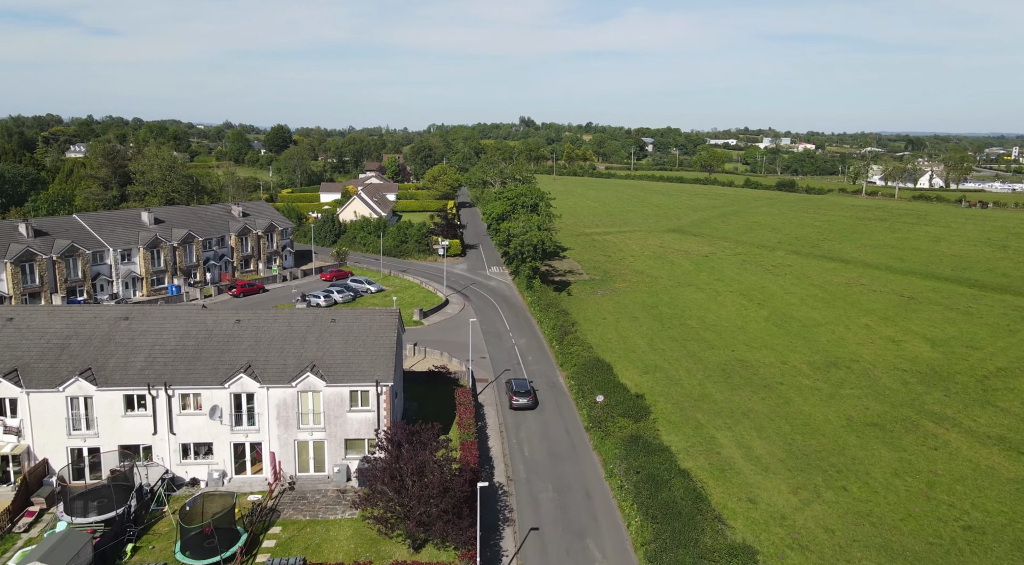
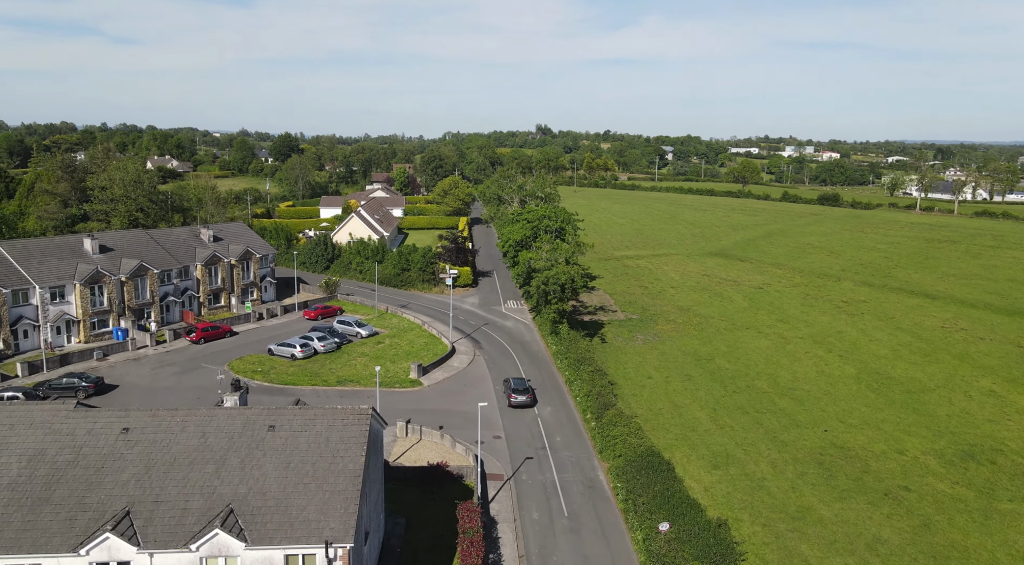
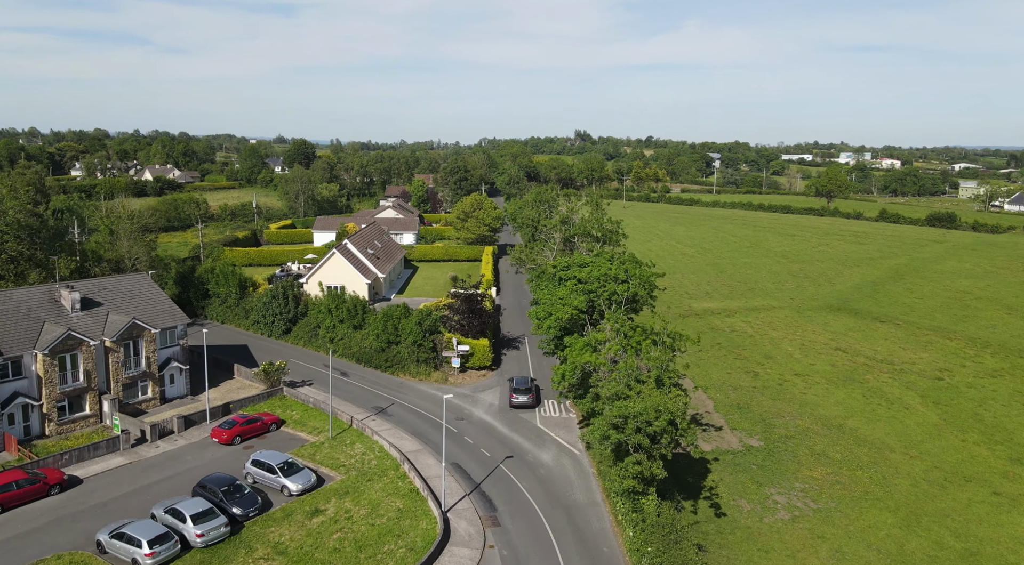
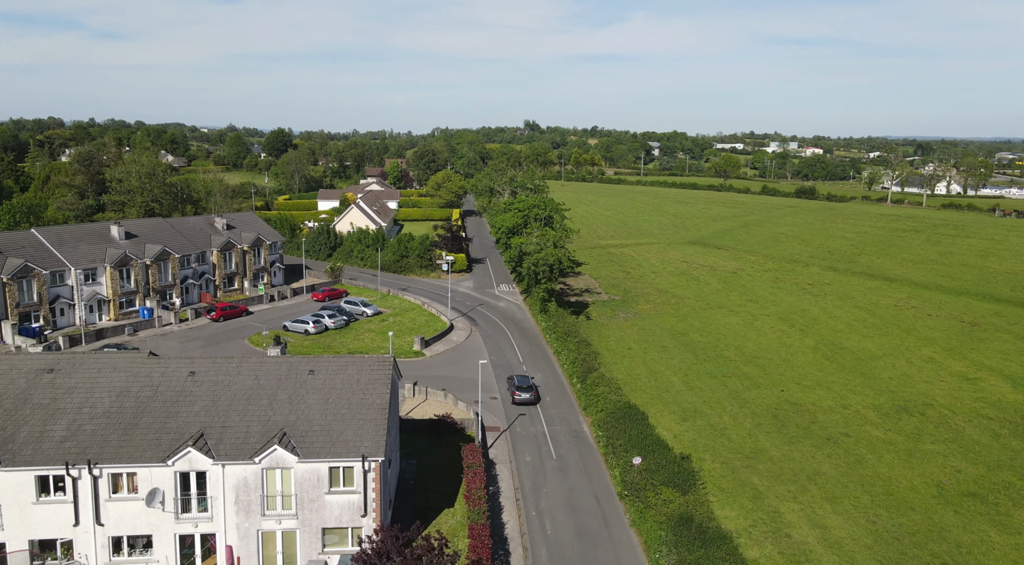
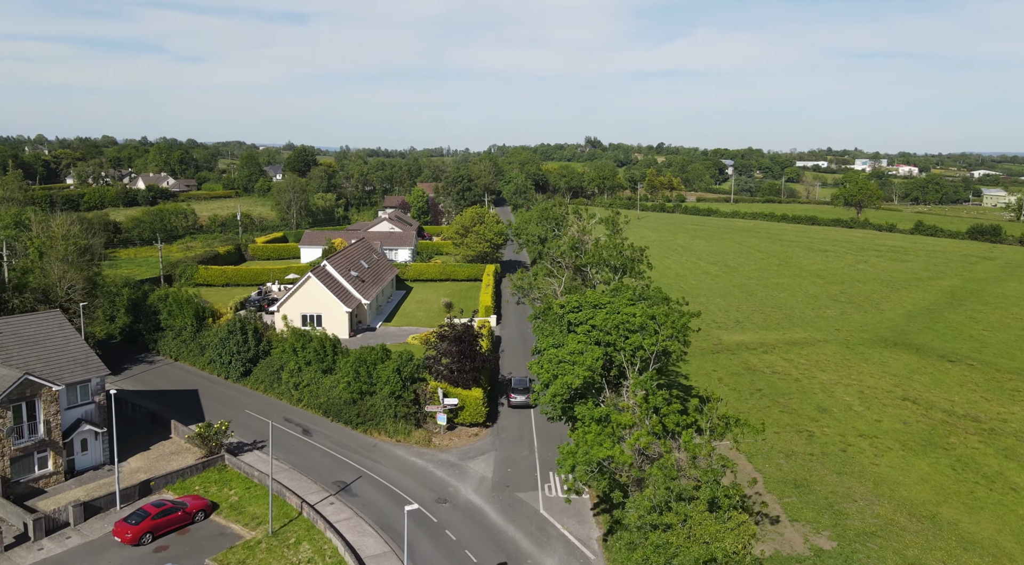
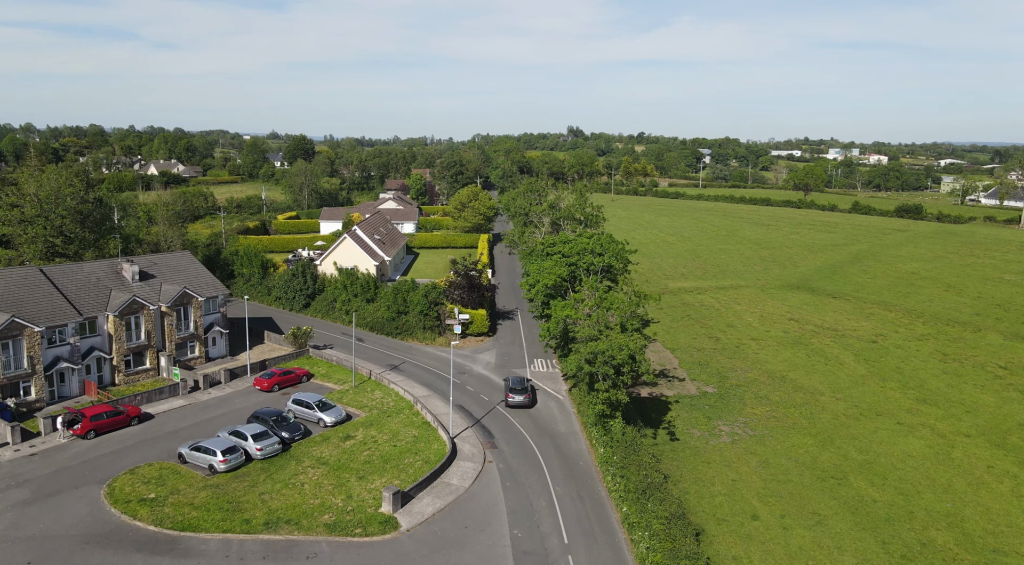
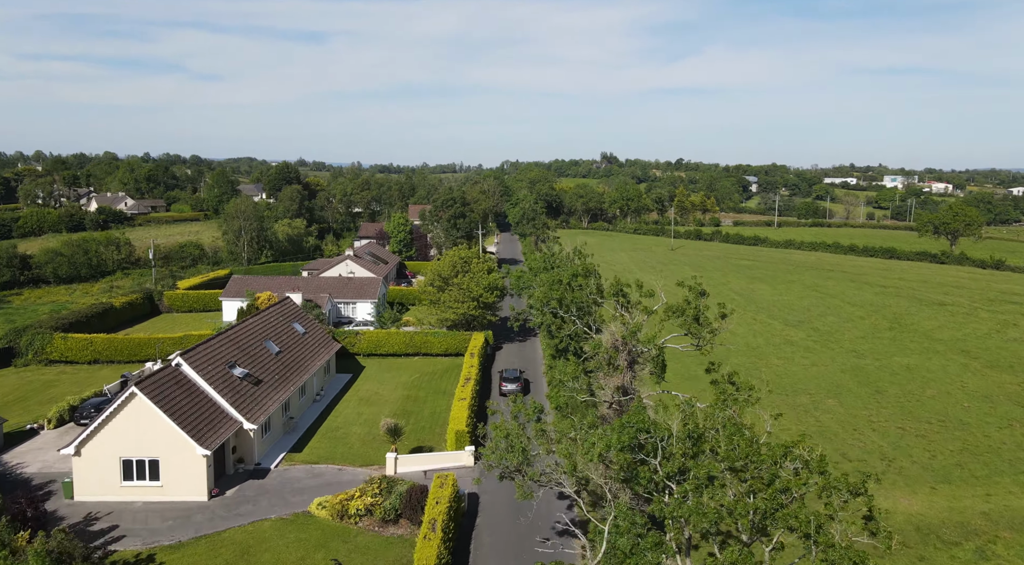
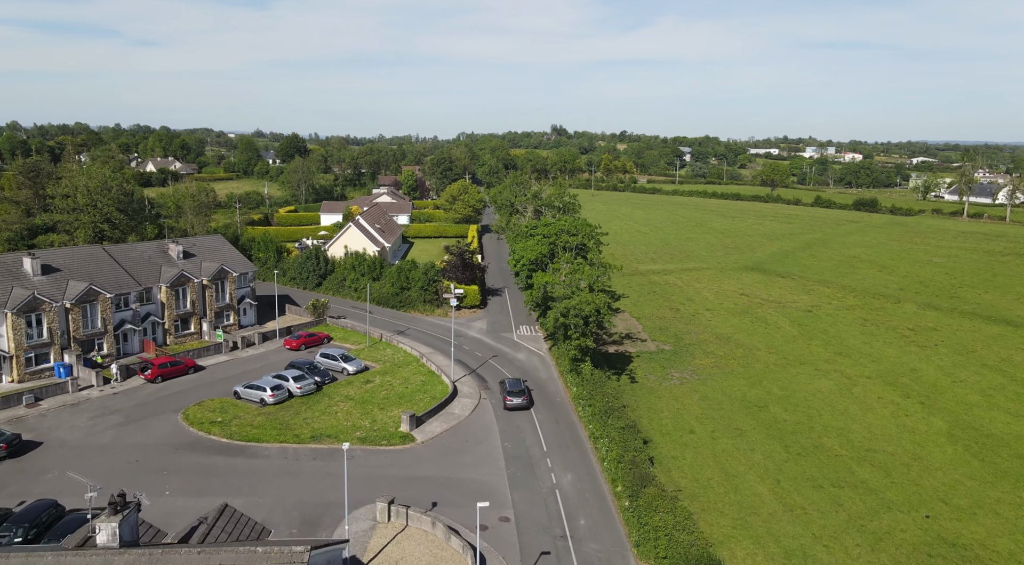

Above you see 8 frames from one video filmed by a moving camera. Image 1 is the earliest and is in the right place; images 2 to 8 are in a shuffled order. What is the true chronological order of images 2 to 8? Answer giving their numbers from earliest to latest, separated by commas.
4, 2, 8, 6, 3, 5, 7
